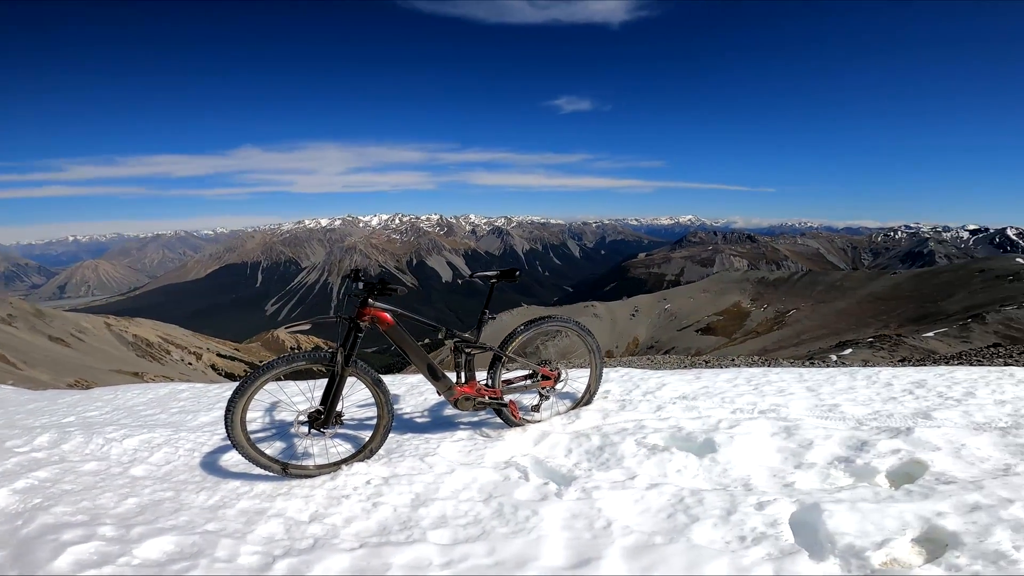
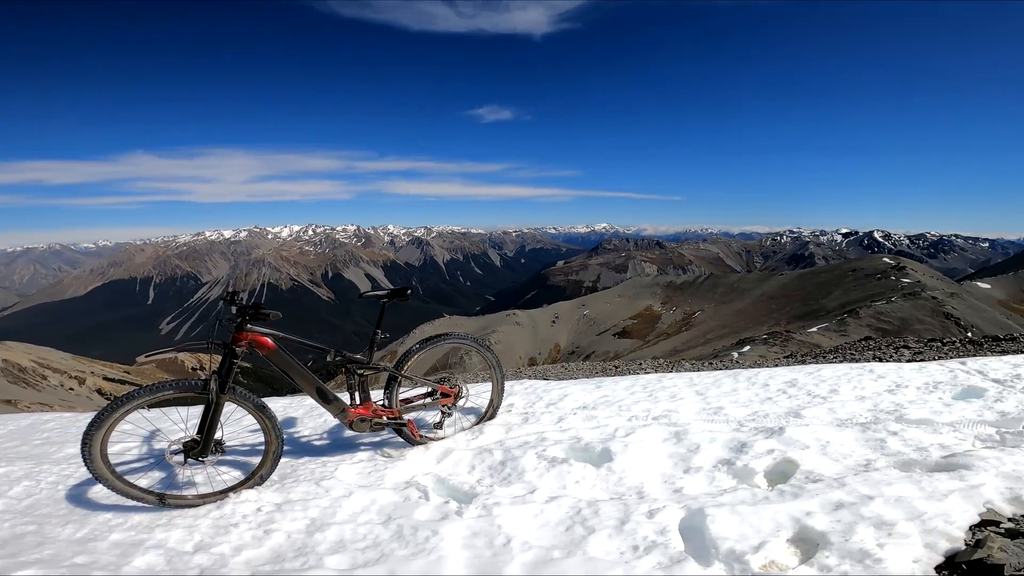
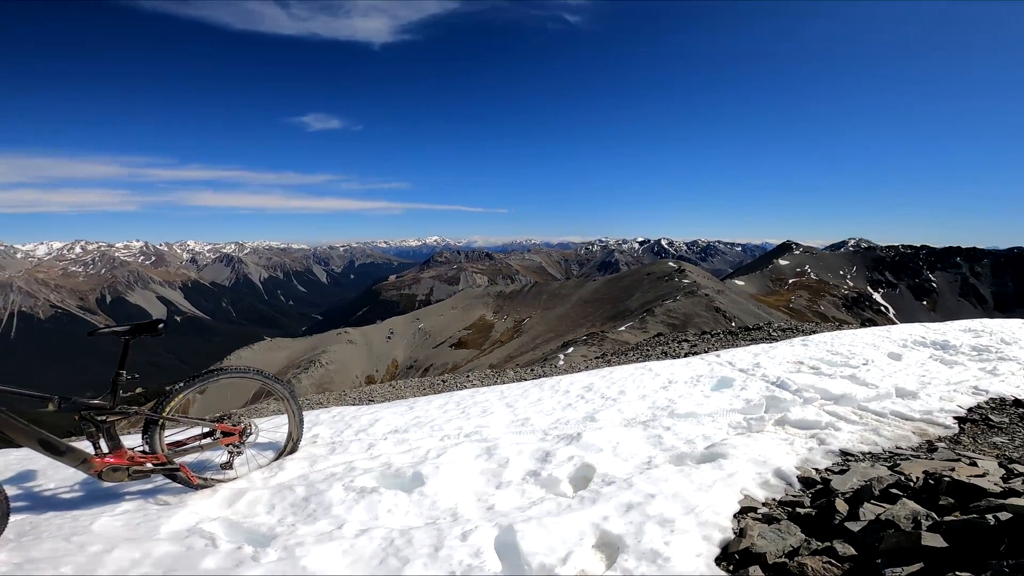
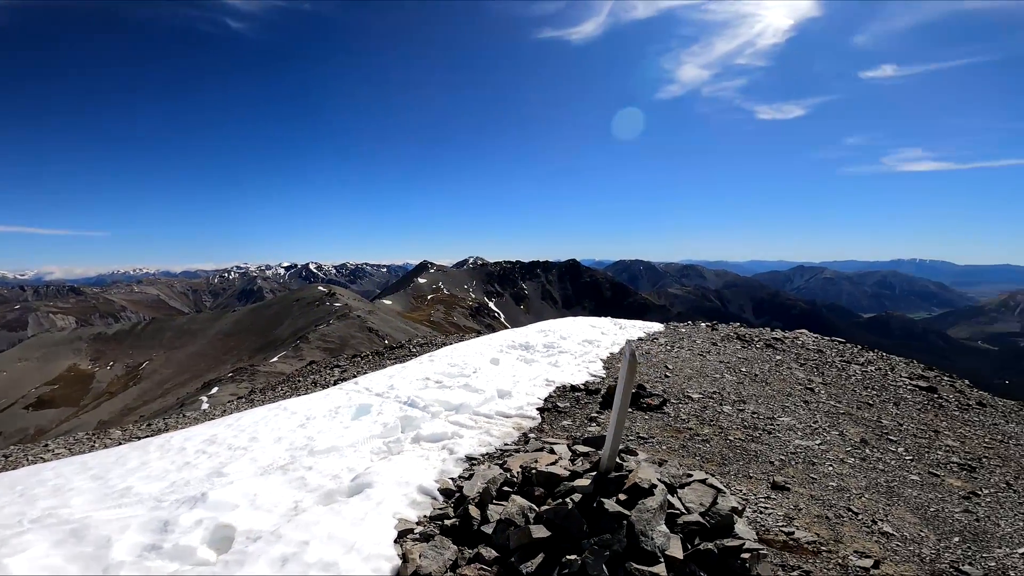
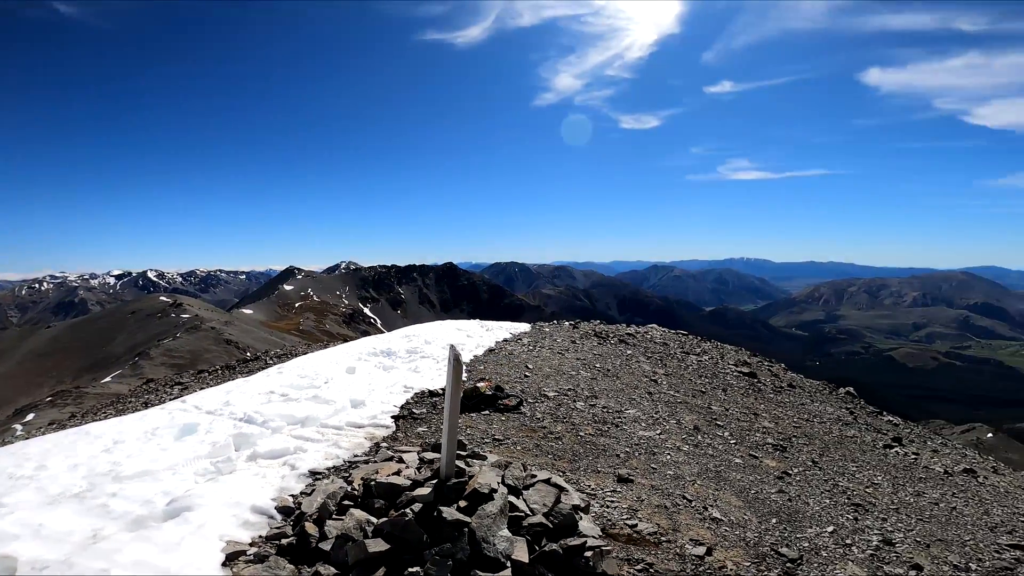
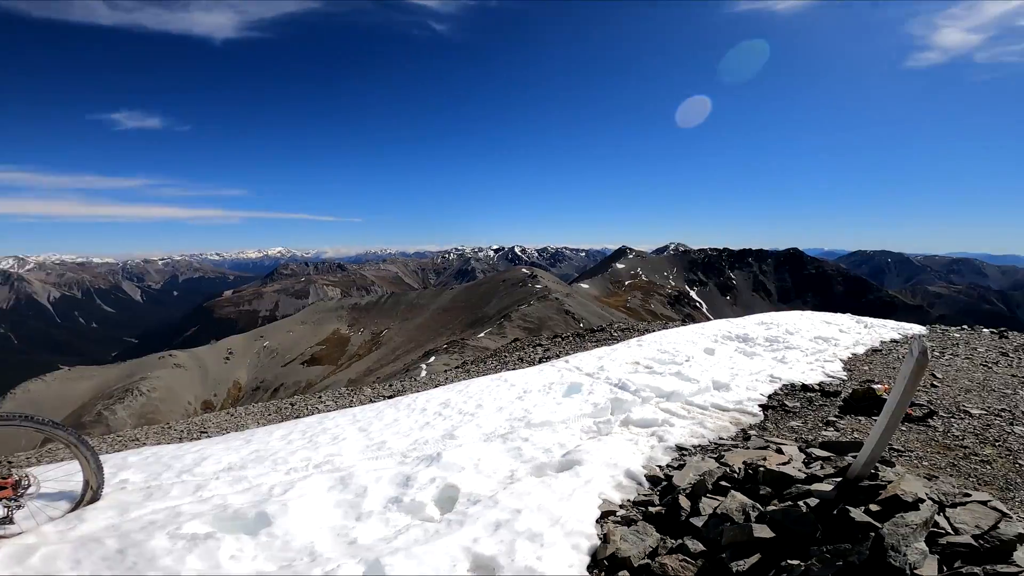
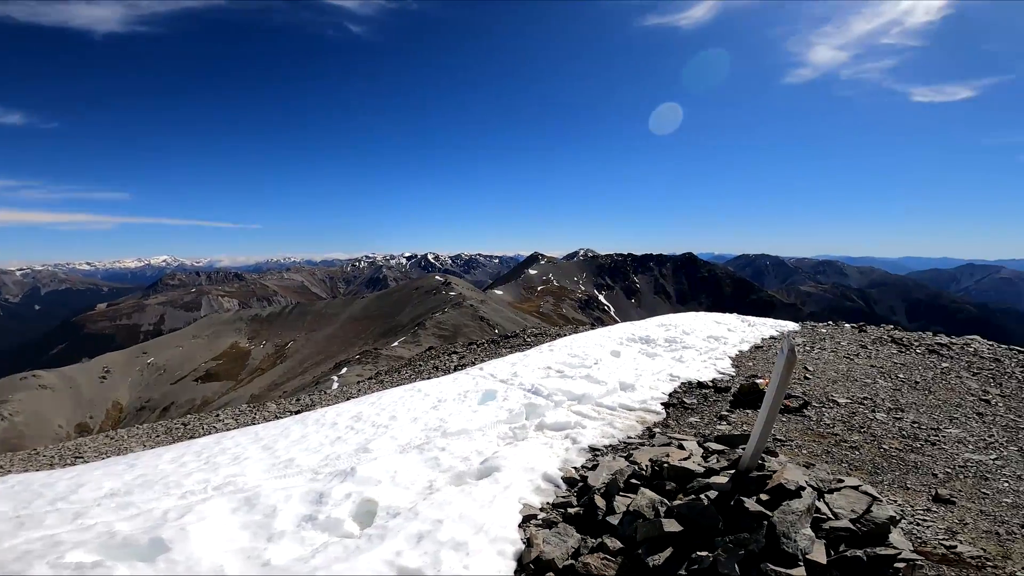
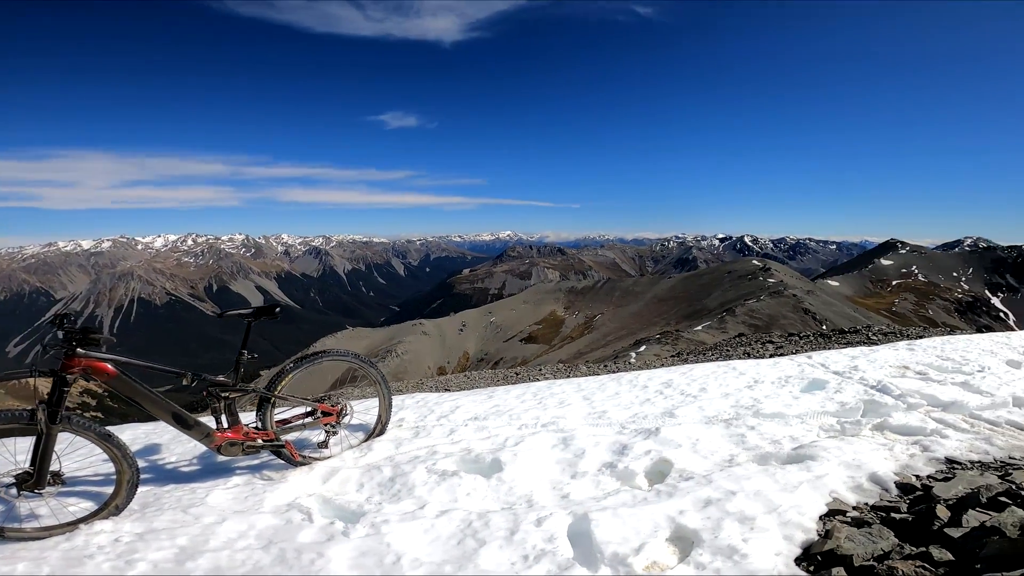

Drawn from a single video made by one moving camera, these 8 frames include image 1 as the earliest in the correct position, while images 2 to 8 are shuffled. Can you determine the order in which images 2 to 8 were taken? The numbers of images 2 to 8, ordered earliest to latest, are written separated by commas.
2, 8, 3, 6, 7, 4, 5
